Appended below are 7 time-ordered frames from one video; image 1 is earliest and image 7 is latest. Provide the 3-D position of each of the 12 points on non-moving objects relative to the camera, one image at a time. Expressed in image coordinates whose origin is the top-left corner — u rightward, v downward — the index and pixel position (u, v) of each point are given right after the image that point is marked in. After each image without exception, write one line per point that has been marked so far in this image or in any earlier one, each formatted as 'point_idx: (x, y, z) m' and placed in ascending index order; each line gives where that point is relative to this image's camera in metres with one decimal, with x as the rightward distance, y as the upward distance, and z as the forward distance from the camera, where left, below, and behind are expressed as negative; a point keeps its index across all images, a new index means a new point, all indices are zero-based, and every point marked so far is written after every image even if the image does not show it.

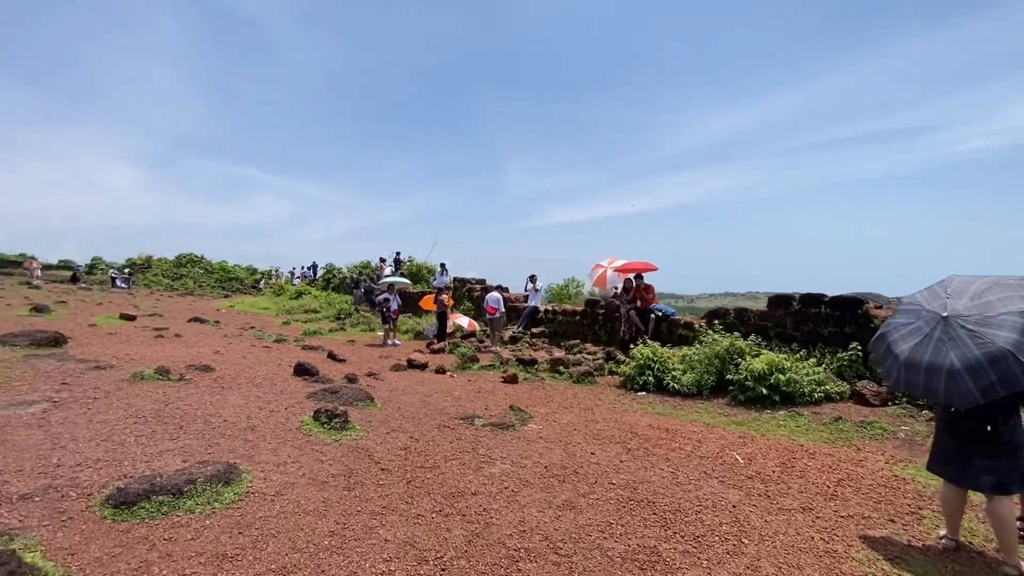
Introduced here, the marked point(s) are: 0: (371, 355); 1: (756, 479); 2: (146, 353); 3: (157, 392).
0: (-3.6, -1.7, +12.4) m
1: (+2.5, -2.0, +5.0) m
2: (-7.7, -1.4, +10.2) m
3: (-5.0, -1.5, +6.9) m
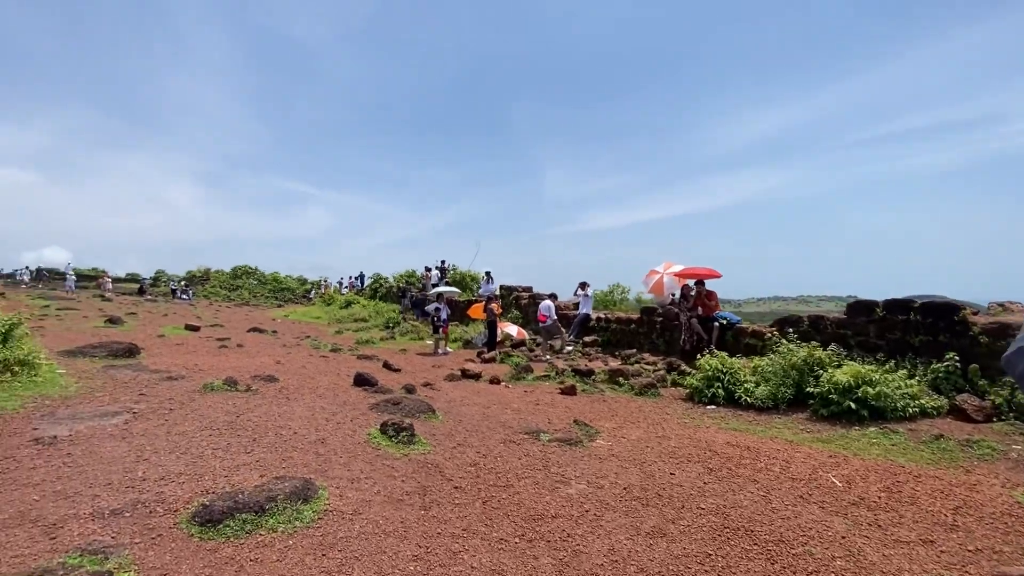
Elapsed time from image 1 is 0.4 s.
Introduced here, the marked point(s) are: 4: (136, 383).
0: (-2.3, -1.9, +12.4) m
1: (+3.3, -2.0, +4.5) m
2: (-6.5, -1.7, +10.6) m
3: (-4.1, -1.7, +7.0) m
4: (-6.3, -1.6, +8.1) m
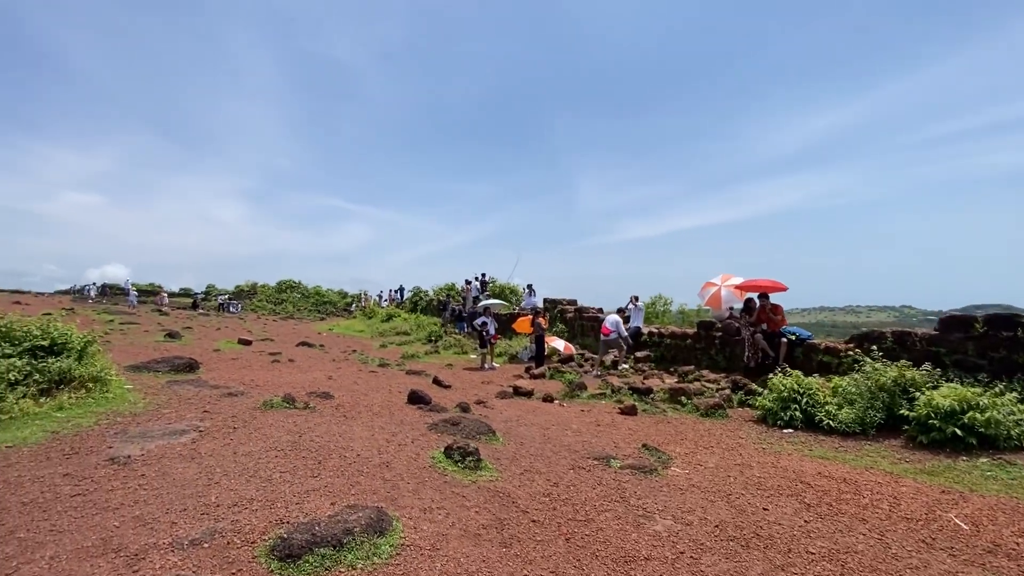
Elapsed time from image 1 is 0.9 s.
0: (-1.0, -2.3, +12.3) m
1: (+4.0, -2.2, +3.9) m
2: (-5.4, -2.0, +10.7) m
3: (-3.2, -1.9, +7.0) m
4: (-5.3, -1.9, +8.2) m
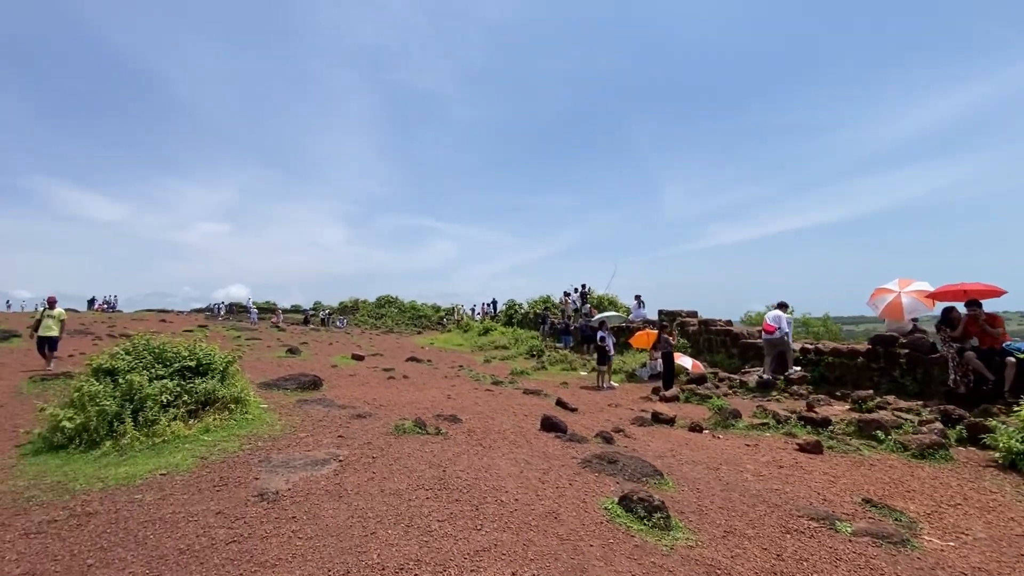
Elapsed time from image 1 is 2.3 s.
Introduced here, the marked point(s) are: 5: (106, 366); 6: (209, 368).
0: (+2.0, -2.6, +11.2) m
1: (+5.4, -2.2, +2.2) m
2: (-2.6, -2.4, +10.4) m
3: (-1.1, -2.2, +6.4) m
4: (-3.0, -2.2, +8.0) m
5: (-5.6, -1.1, +6.6) m
6: (-4.6, -1.2, +7.4) m
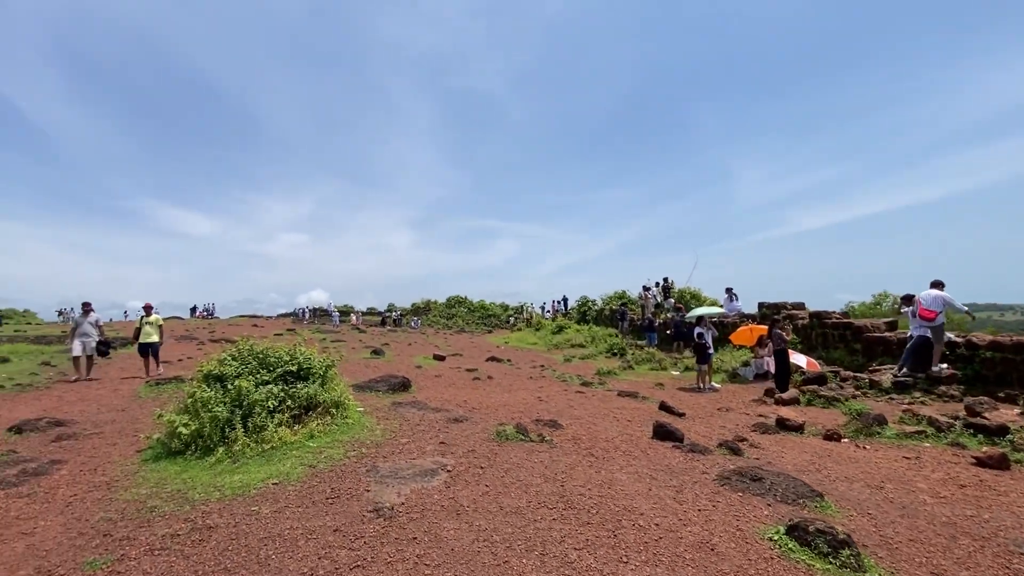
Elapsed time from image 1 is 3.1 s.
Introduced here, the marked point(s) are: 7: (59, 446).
0: (+4.0, -2.4, +10.2) m
1: (+6.2, -1.9, +0.8) m
2: (-0.7, -2.3, +10.1) m
3: (+0.3, -2.1, +5.9) m
4: (-1.3, -2.2, +7.7) m
5: (-4.1, -1.2, +6.7) m
6: (-3.1, -1.3, +7.3) m
7: (-6.2, -2.2, +6.6) m
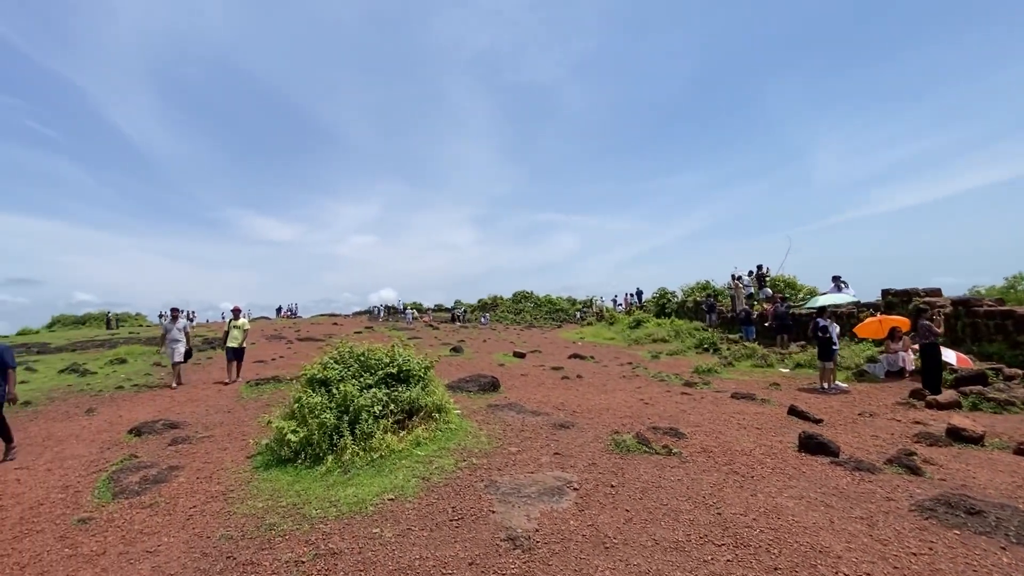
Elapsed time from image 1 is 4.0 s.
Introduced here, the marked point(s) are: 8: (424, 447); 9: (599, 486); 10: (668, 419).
0: (+6.0, -2.2, +9.0) m
1: (+6.9, -1.8, -0.6) m
2: (+1.3, -2.2, +9.4) m
3: (+1.7, -2.0, +5.1) m
4: (+0.3, -2.1, +7.1) m
5: (-2.6, -1.2, +6.5) m
6: (-1.5, -1.3, +7.0) m
7: (-4.6, -2.2, +6.6) m
8: (-1.1, -2.0, +6.0) m
9: (+0.9, -2.0, +4.9) m
10: (+2.5, -2.1, +7.7) m
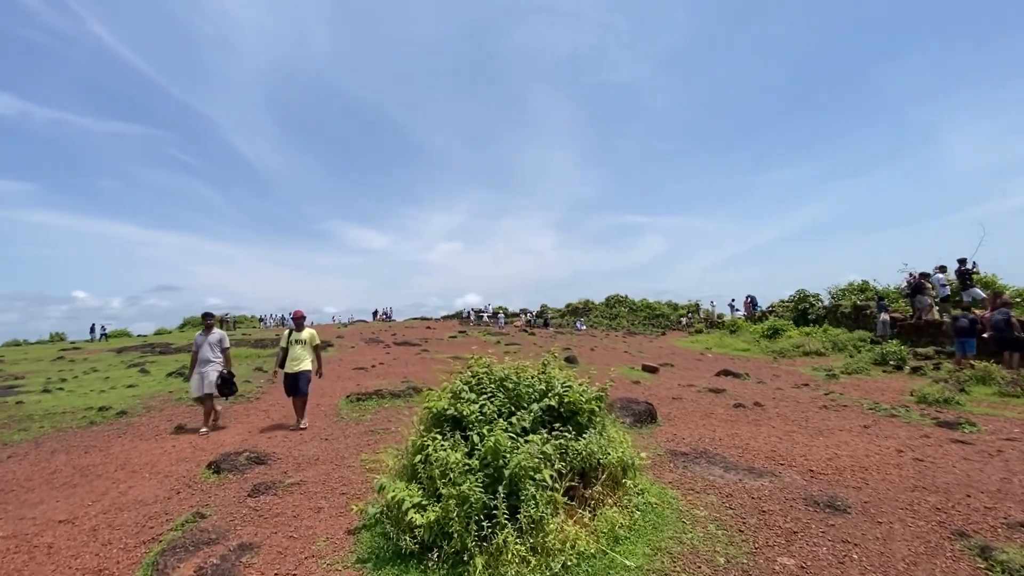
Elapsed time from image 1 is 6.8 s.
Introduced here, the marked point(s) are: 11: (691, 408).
0: (+8.3, -2.1, +5.2) m
1: (+7.6, -1.6, -4.4) m
2: (+3.8, -2.1, +6.4) m
3: (+3.4, -1.9, +2.2) m
4: (+2.4, -2.0, +4.3) m
5: (-0.5, -1.1, +4.3) m
6: (+0.6, -1.2, +4.5) m
7: (-2.5, -2.2, +4.7) m
8: (+0.9, -1.9, +3.5) m
9: (+2.6, -1.9, +2.1) m
10: (+4.7, -2.0, +4.5) m
11: (+3.3, -2.3, +9.1) m
